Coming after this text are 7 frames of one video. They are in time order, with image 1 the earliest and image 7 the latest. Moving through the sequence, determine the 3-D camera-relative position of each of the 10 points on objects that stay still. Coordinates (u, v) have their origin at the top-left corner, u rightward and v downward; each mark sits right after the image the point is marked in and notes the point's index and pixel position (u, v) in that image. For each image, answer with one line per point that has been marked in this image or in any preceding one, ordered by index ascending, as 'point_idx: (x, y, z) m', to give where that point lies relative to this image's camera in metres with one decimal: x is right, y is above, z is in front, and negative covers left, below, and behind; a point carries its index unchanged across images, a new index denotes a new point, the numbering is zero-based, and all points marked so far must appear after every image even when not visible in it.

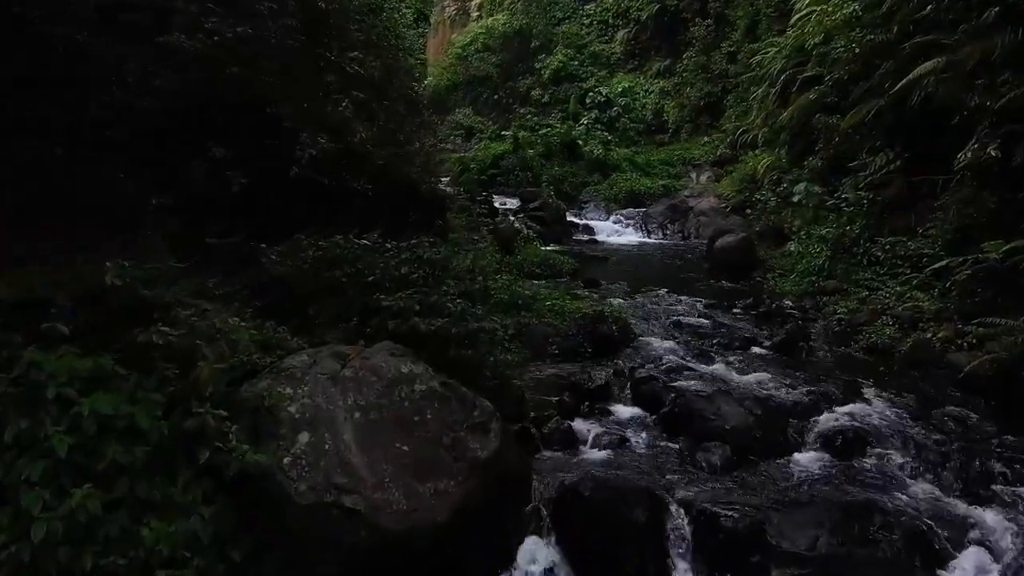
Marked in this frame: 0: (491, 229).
0: (-0.3, +0.9, +12.4) m
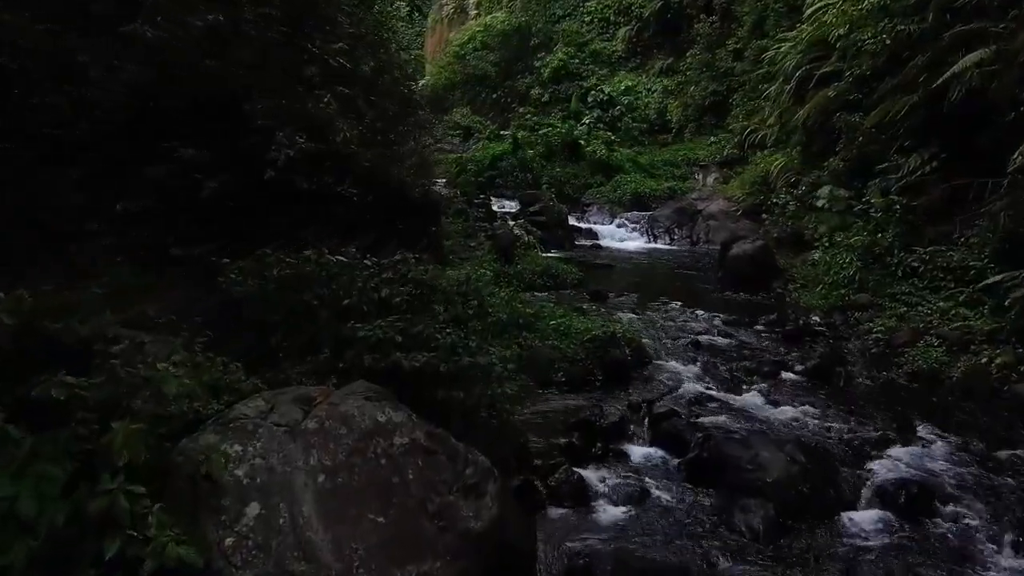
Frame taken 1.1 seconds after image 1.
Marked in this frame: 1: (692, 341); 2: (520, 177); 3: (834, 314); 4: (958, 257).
0: (-0.3, +0.8, +11.6) m
1: (+1.7, -0.5, +7.1) m
2: (+0.2, +2.6, +17.4) m
3: (+3.4, -0.3, +7.9) m
4: (+4.4, +0.3, +7.4) m
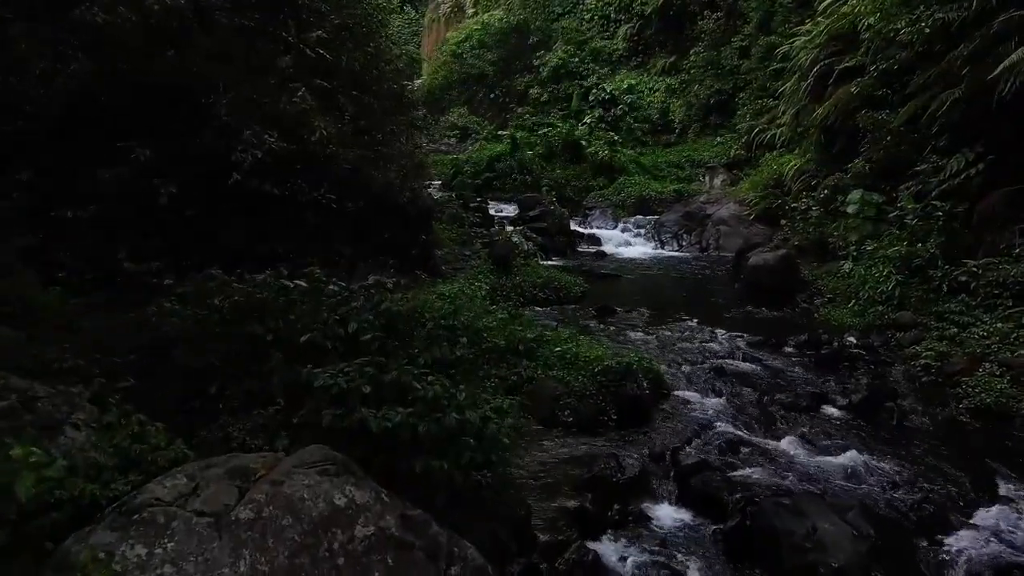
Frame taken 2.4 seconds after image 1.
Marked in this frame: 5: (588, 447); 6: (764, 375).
0: (-0.4, +0.6, +10.8) m
1: (+1.6, -0.6, +6.3) m
2: (+0.1, +2.4, +16.6) m
3: (+3.4, -0.4, +7.1) m
4: (+4.4, +0.1, +6.5) m
5: (+0.5, -1.0, +4.7) m
6: (+2.0, -0.7, +6.1) m
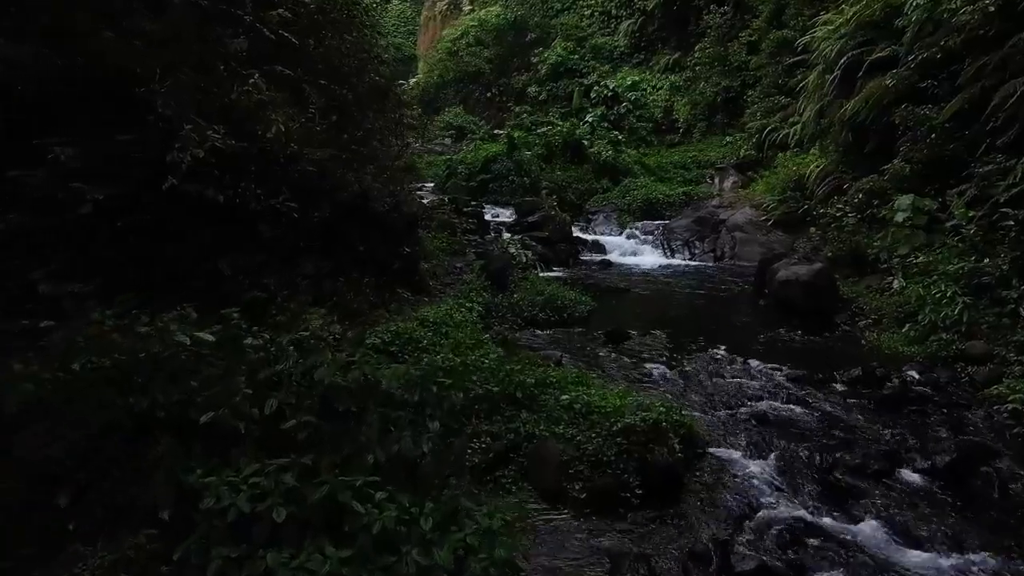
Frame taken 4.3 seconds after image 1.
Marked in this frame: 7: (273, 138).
0: (-0.4, +0.4, +9.6) m
1: (+1.6, -0.8, +5.1) m
2: (+0.1, +2.2, +15.4) m
3: (+3.3, -0.6, +5.9) m
4: (+4.3, 0.0, +5.4) m
5: (+0.4, -1.2, +3.6) m
6: (+2.0, -0.9, +5.0) m
7: (-1.7, +1.1, +5.4) m
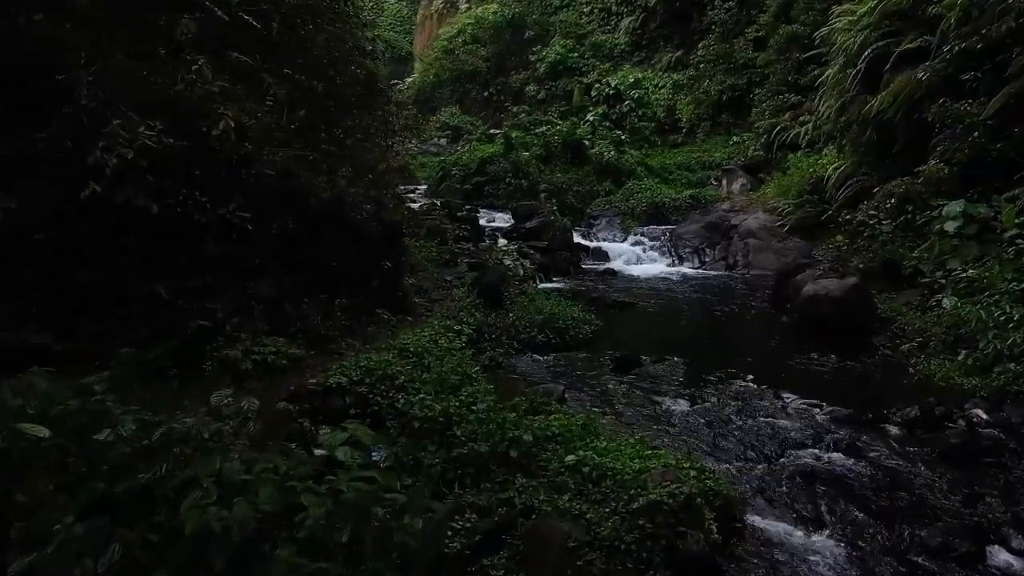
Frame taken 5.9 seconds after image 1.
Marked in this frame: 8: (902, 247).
0: (-0.5, +0.3, +8.7) m
1: (+1.6, -1.0, +4.2) m
2: (0.0, +2.0, +14.5) m
3: (+3.3, -0.8, +5.1) m
4: (+4.3, -0.2, +4.5) m
5: (+0.4, -1.3, +2.6) m
6: (+2.0, -1.1, +4.1) m
7: (-1.7, +0.9, +4.4) m
8: (+4.0, +0.4, +7.9) m
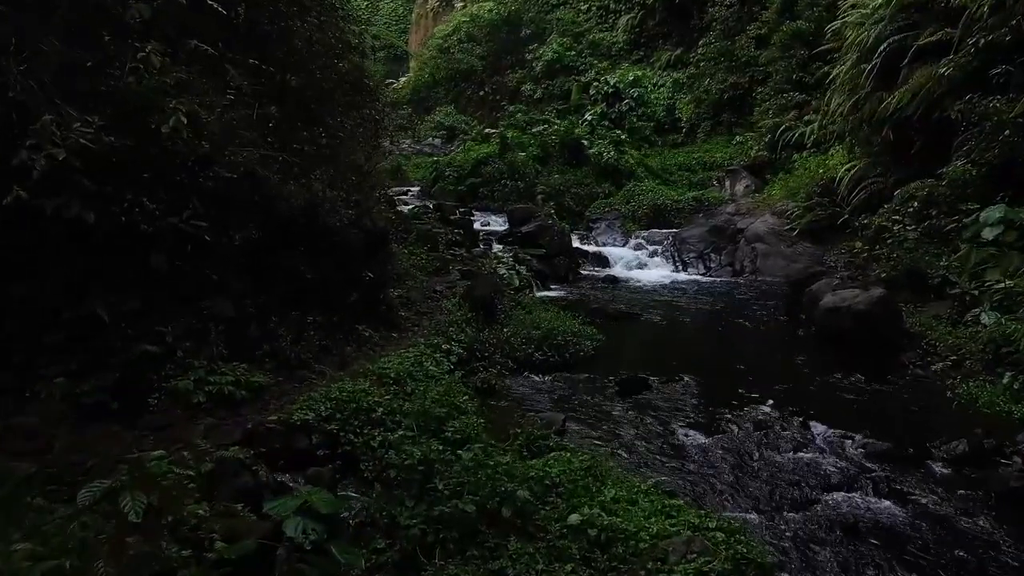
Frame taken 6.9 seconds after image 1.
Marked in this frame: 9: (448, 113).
0: (-0.5, +0.1, +8.1) m
1: (+1.5, -1.1, +3.6) m
2: (-0.1, +1.9, +13.9) m
3: (+3.3, -0.9, +4.5) m
4: (+4.3, -0.3, +3.9) m
5: (+0.4, -1.4, +2.0) m
6: (+2.0, -1.2, +3.5) m
7: (-1.7, +0.8, +3.8) m
8: (+4.0, +0.3, +7.3) m
9: (-1.7, +4.5, +19.6) m
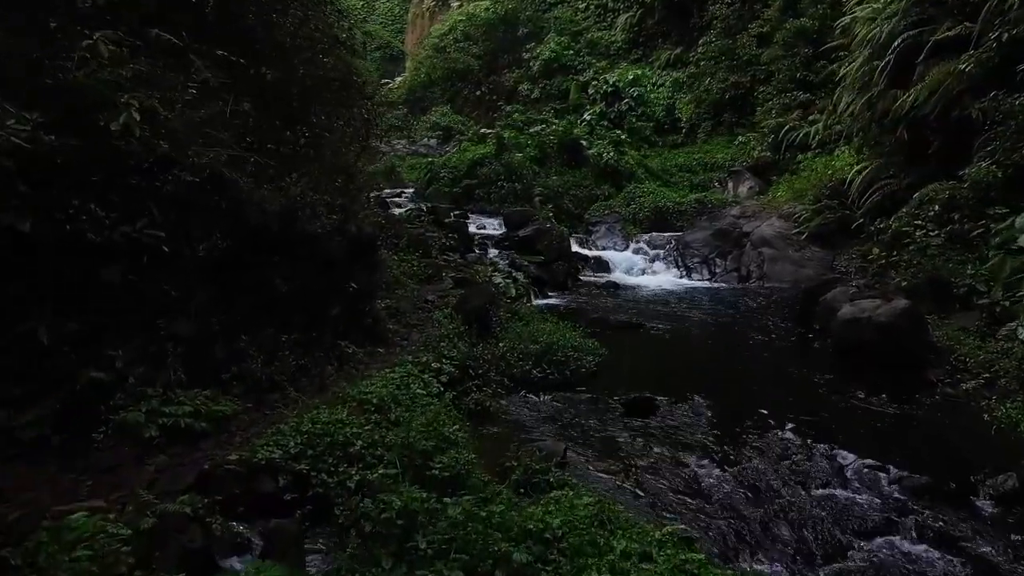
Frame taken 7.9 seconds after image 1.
0: (-0.6, +0.1, +7.7) m
1: (+1.5, -1.2, +3.2) m
2: (-0.1, +1.8, +13.5) m
3: (+3.2, -1.0, +4.0) m
4: (+4.2, -0.4, +3.5) m
5: (+0.4, -1.5, +1.6) m
6: (+1.9, -1.3, +3.1) m
7: (-1.8, +0.7, +3.4) m
8: (+4.0, +0.2, +6.8) m
9: (-1.8, +4.4, +19.1) m
